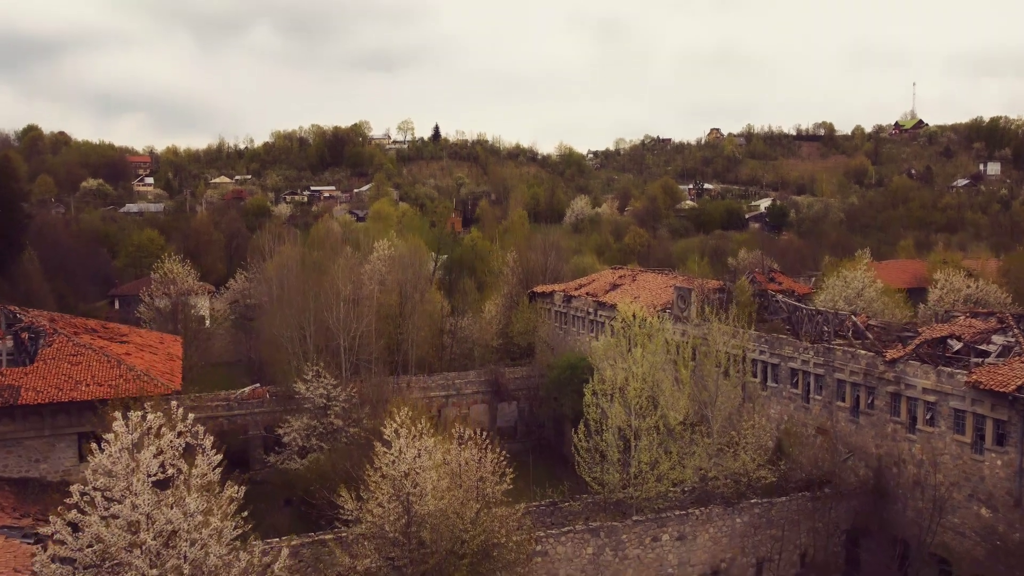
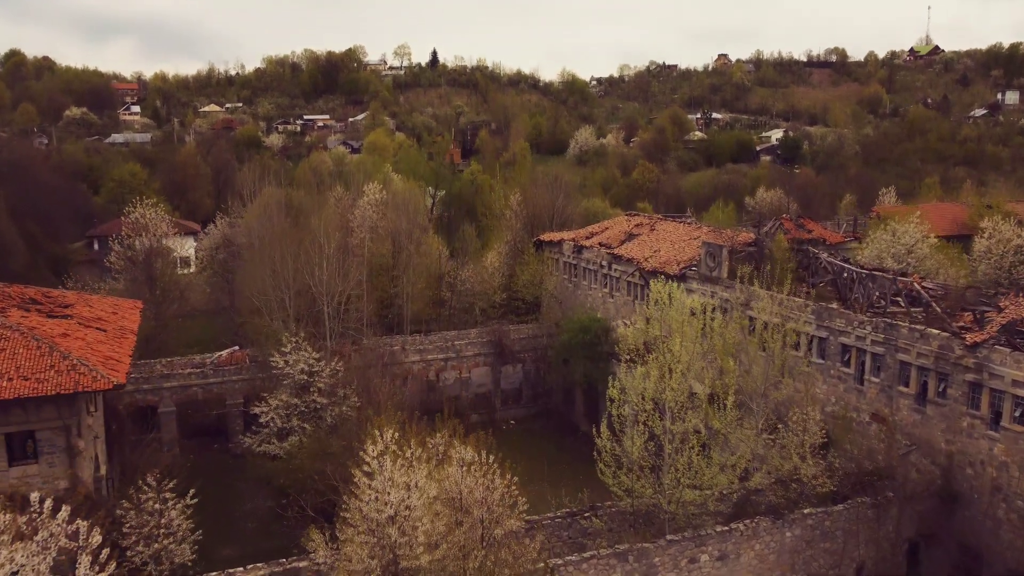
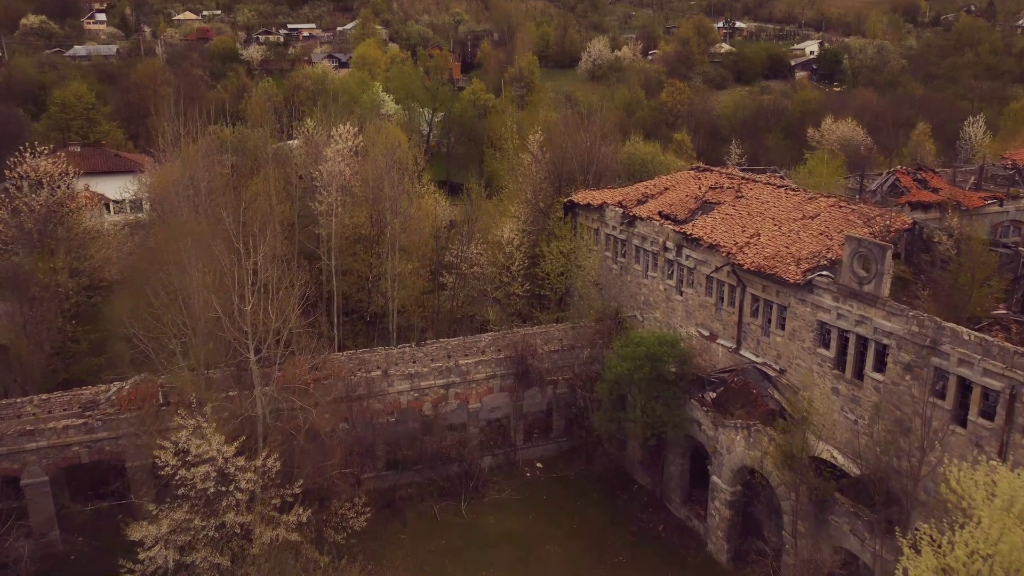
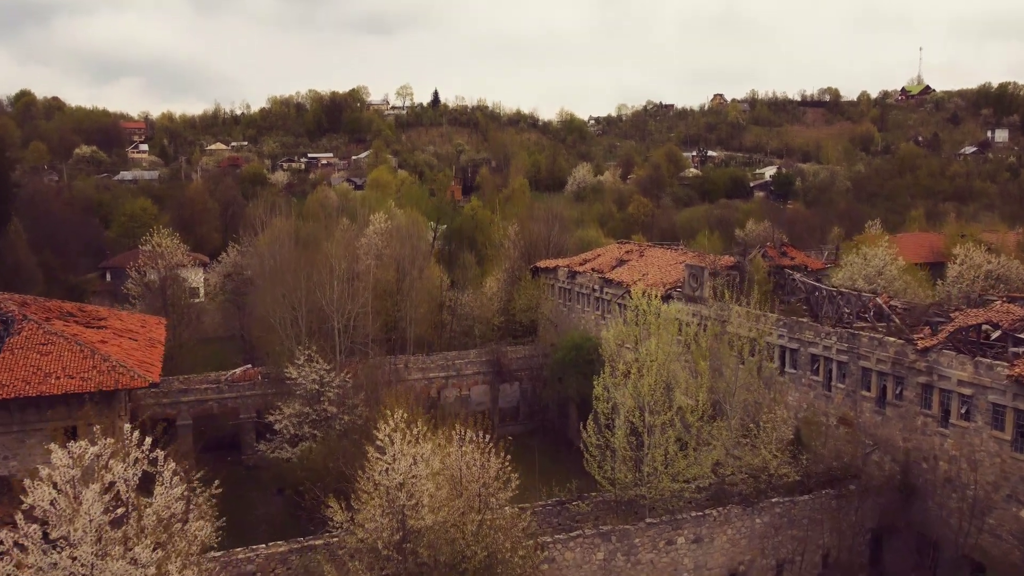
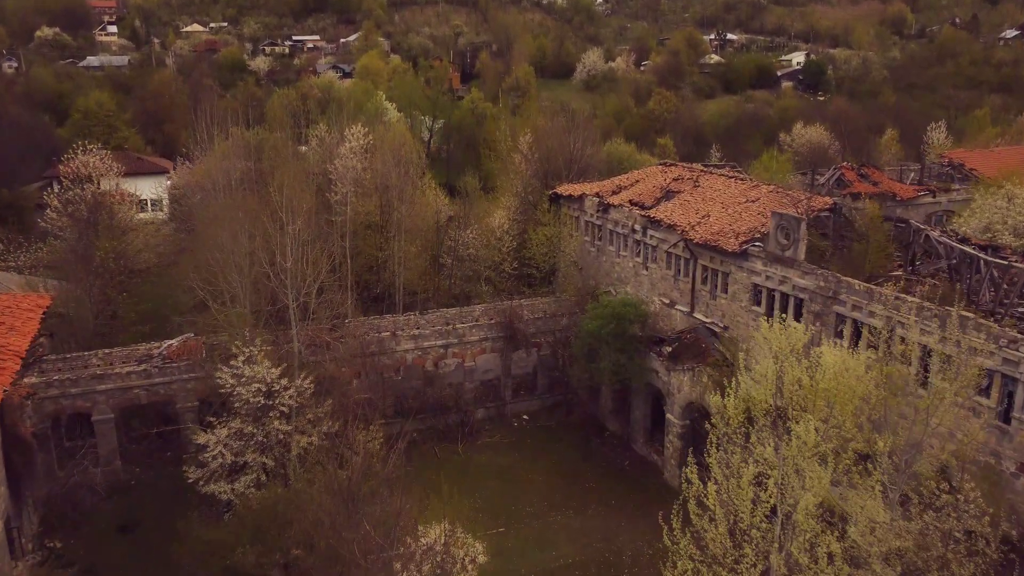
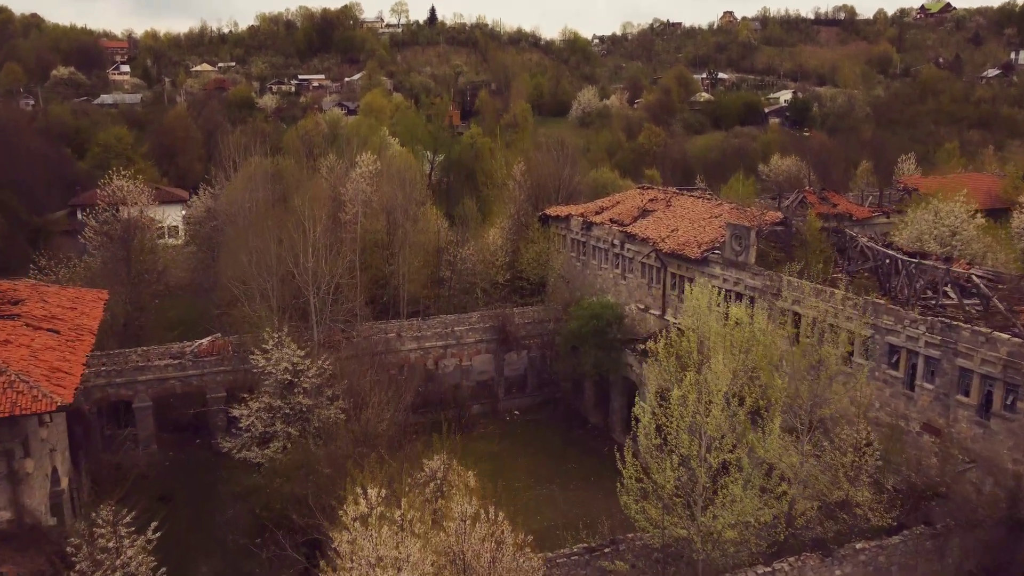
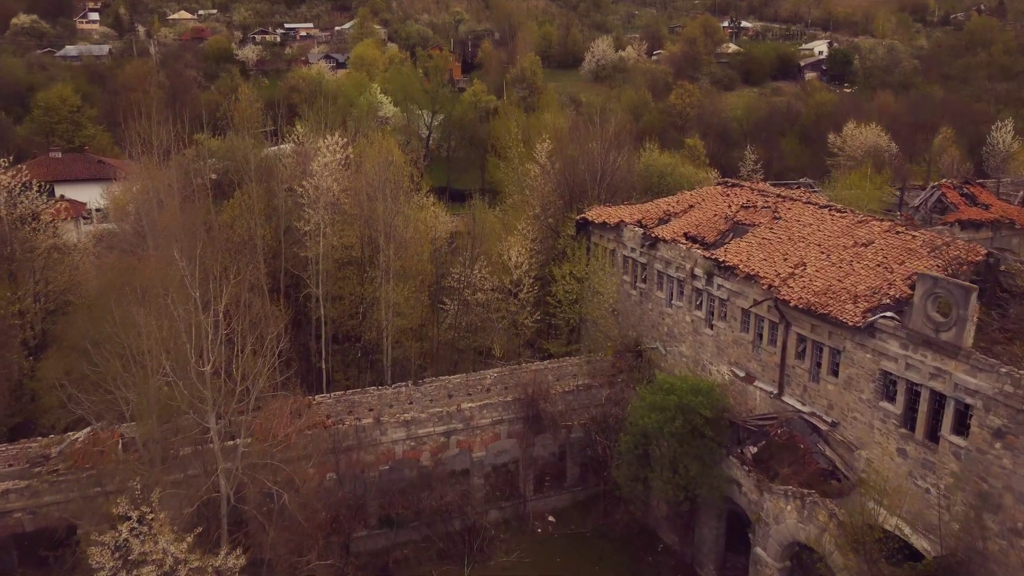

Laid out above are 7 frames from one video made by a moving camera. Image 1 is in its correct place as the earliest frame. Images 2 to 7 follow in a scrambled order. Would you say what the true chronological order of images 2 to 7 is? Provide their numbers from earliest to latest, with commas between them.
4, 2, 6, 5, 3, 7
